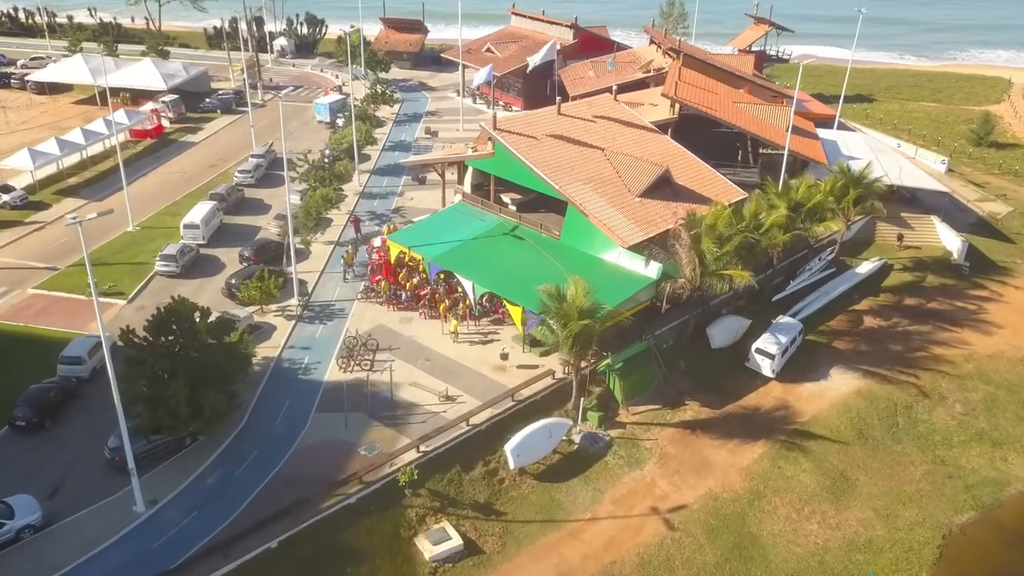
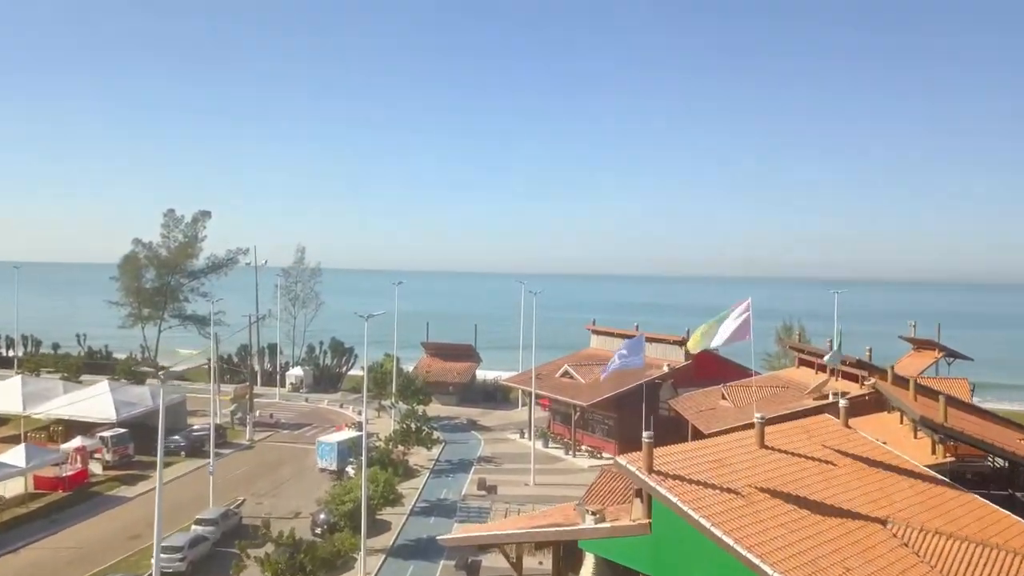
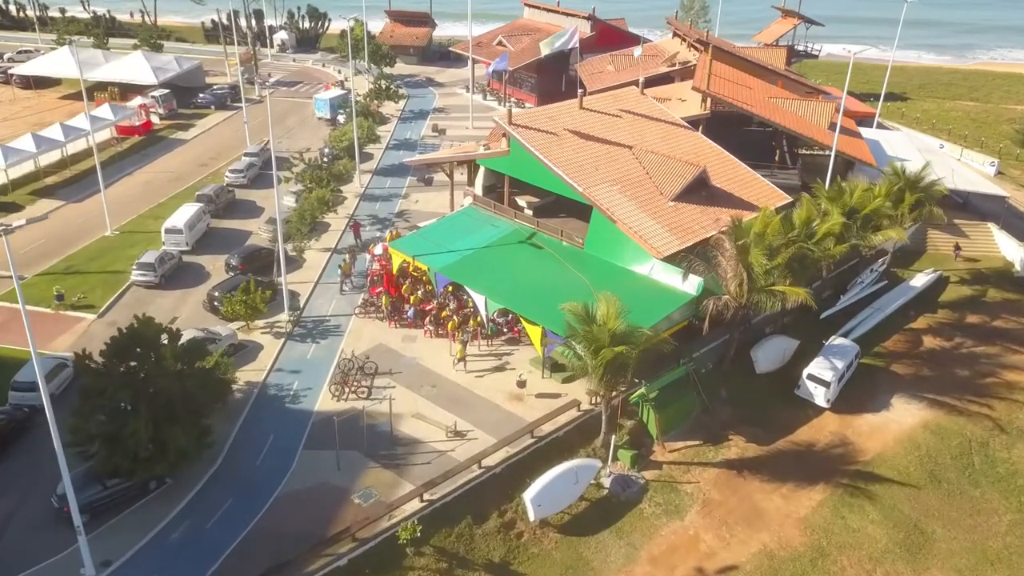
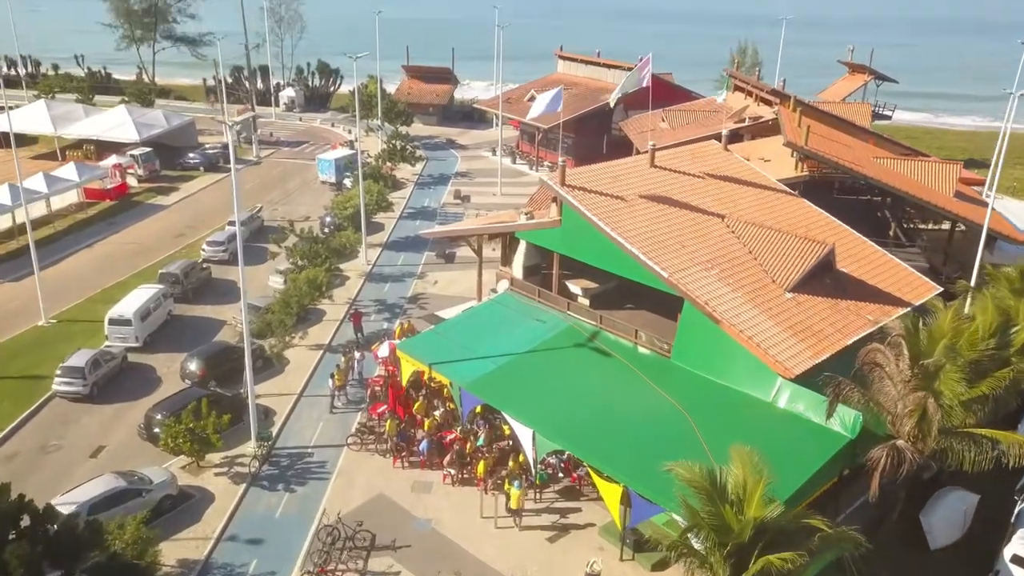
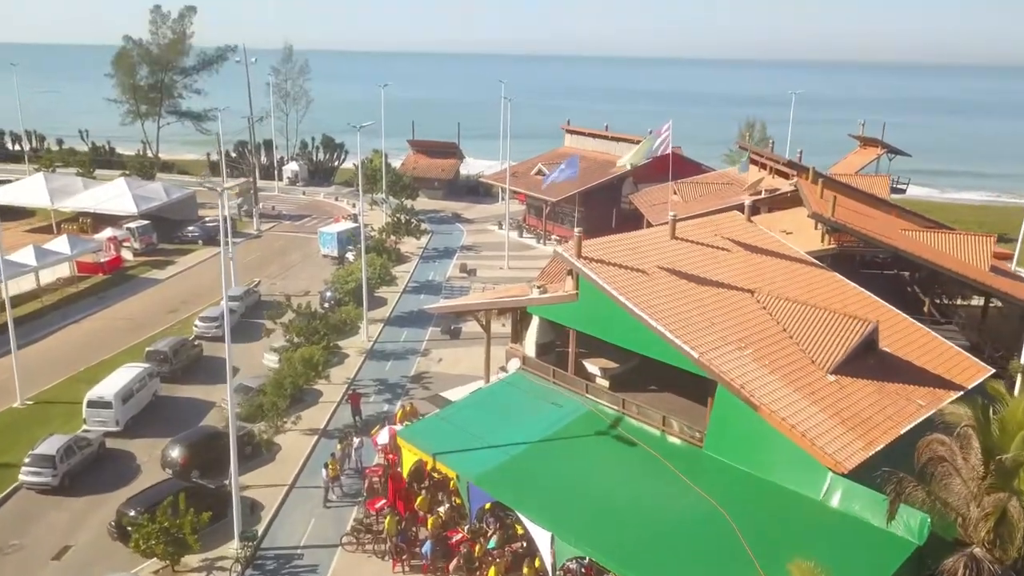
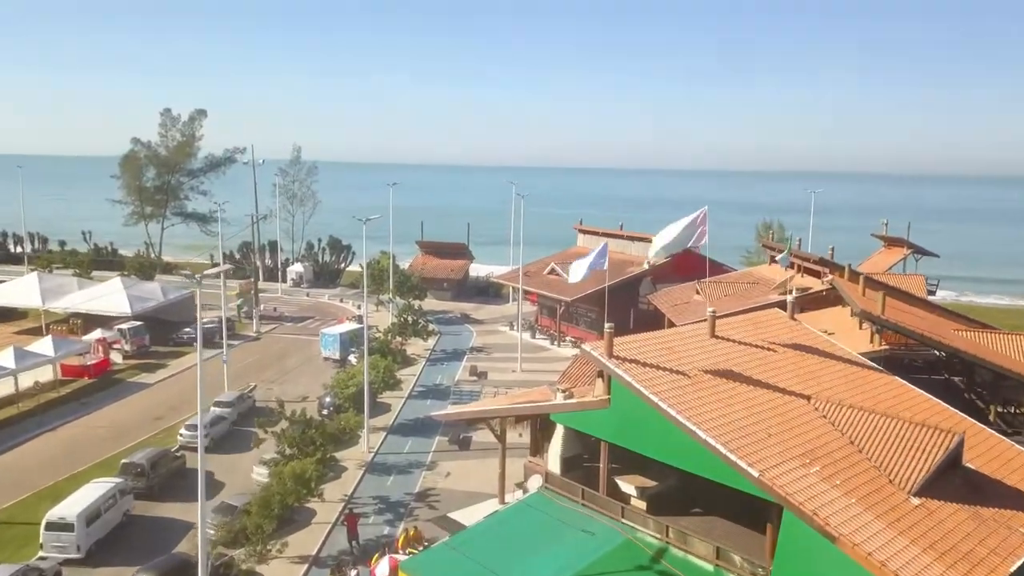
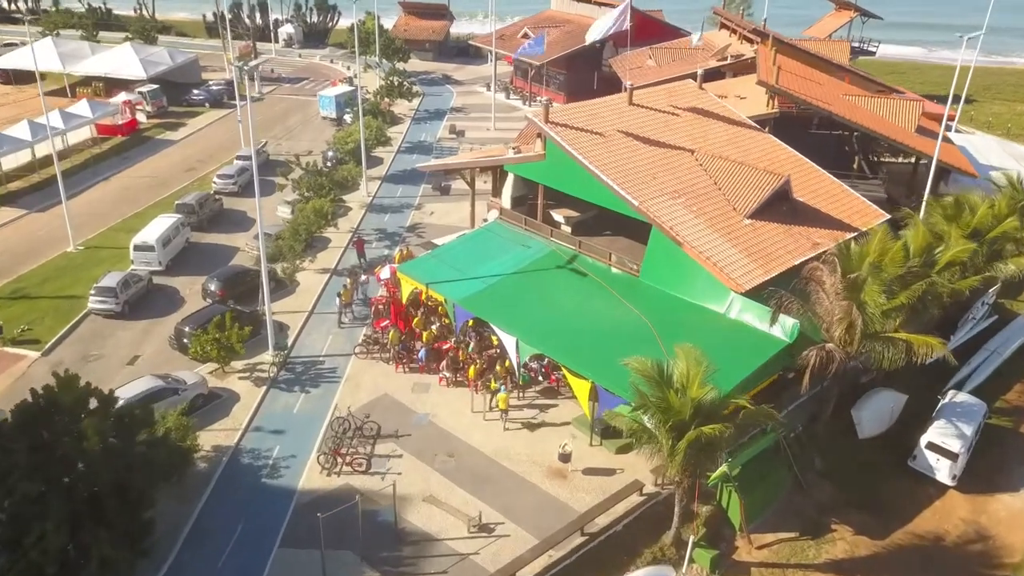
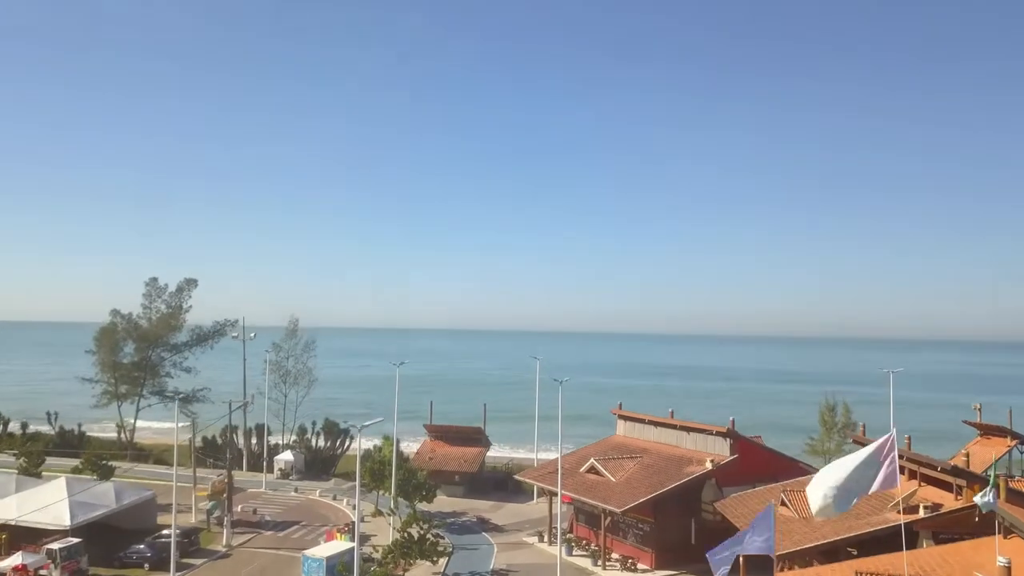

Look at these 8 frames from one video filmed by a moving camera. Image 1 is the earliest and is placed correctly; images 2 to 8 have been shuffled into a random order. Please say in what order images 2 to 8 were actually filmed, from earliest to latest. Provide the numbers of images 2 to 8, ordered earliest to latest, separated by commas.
3, 7, 4, 5, 6, 2, 8
